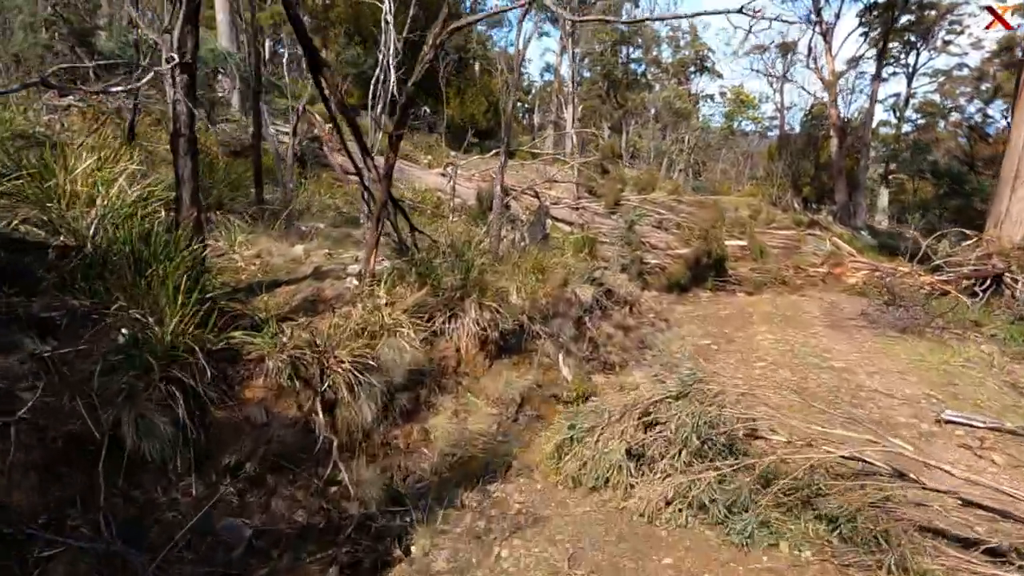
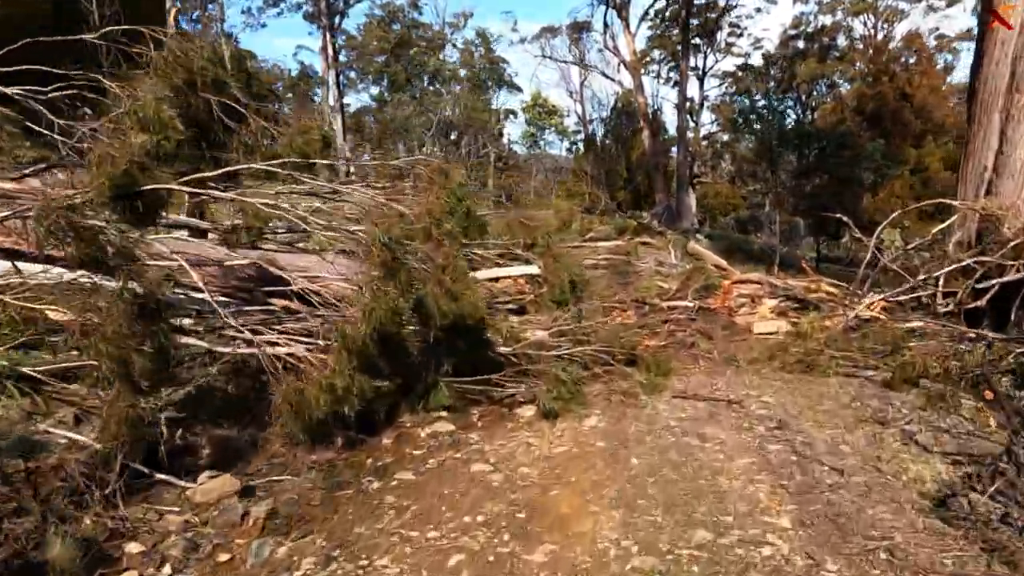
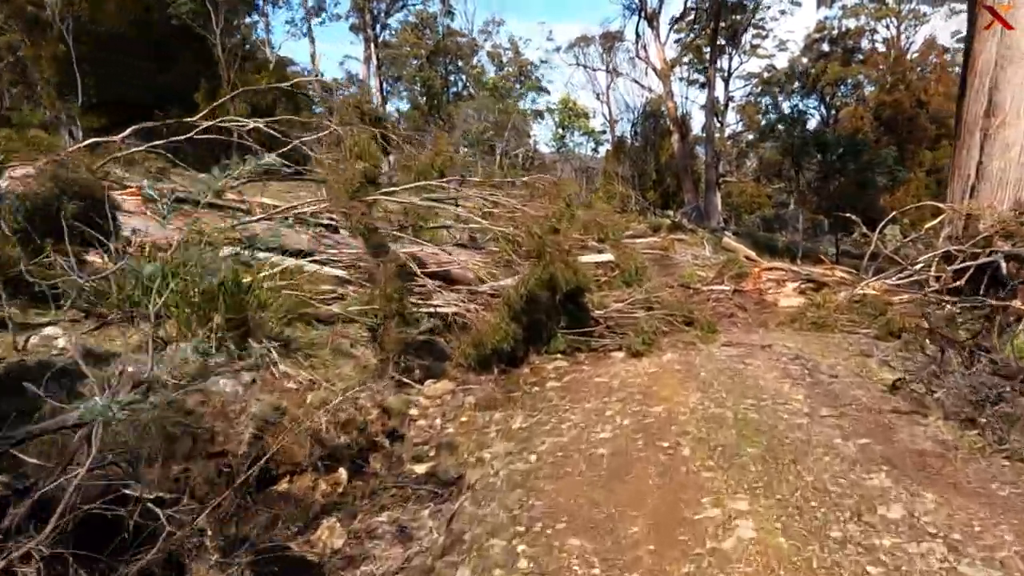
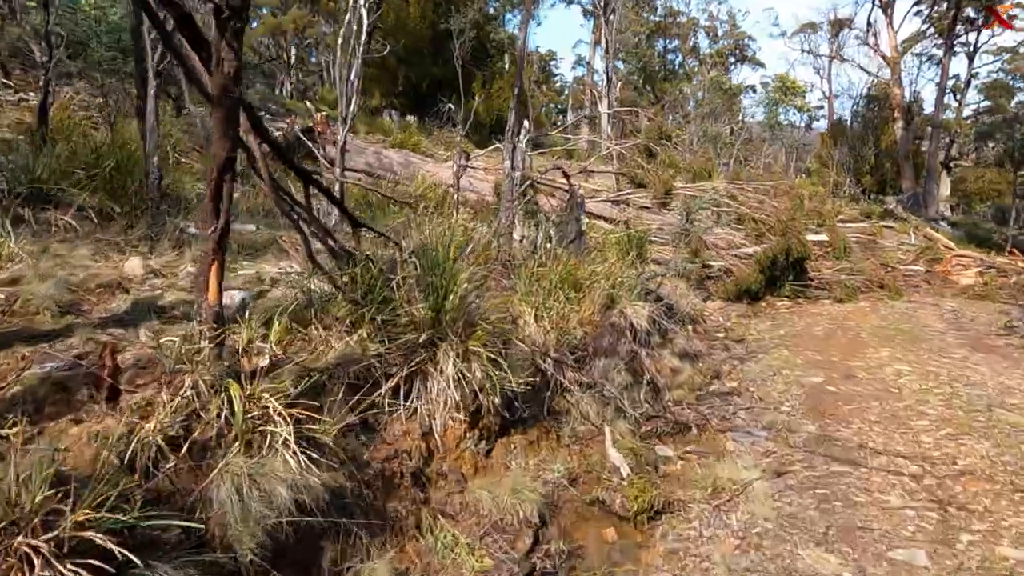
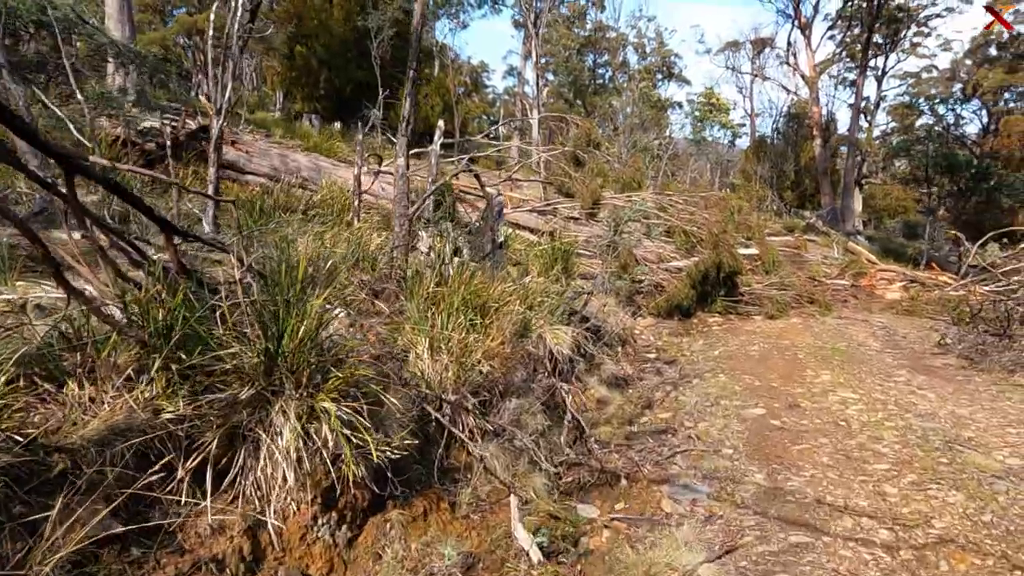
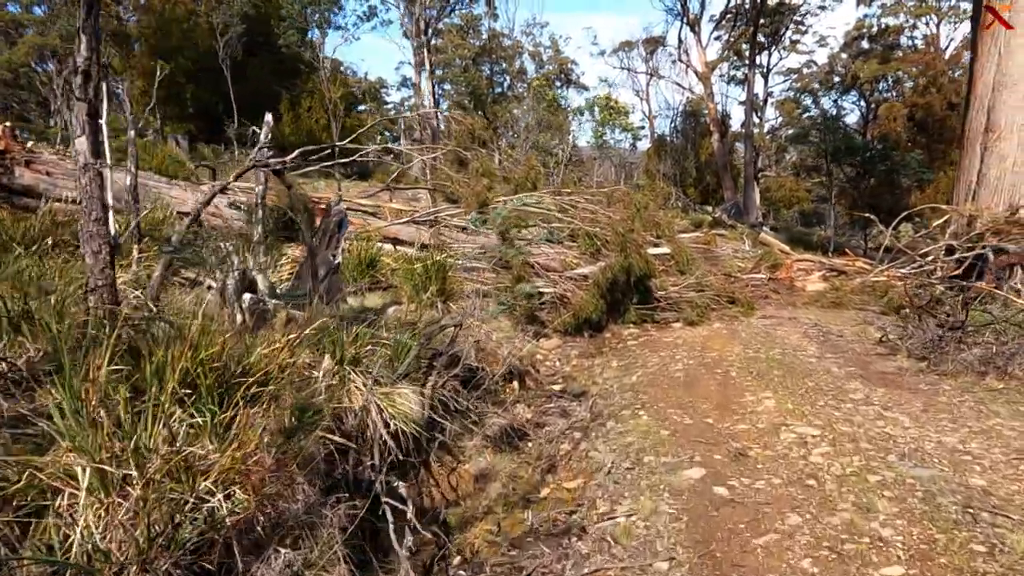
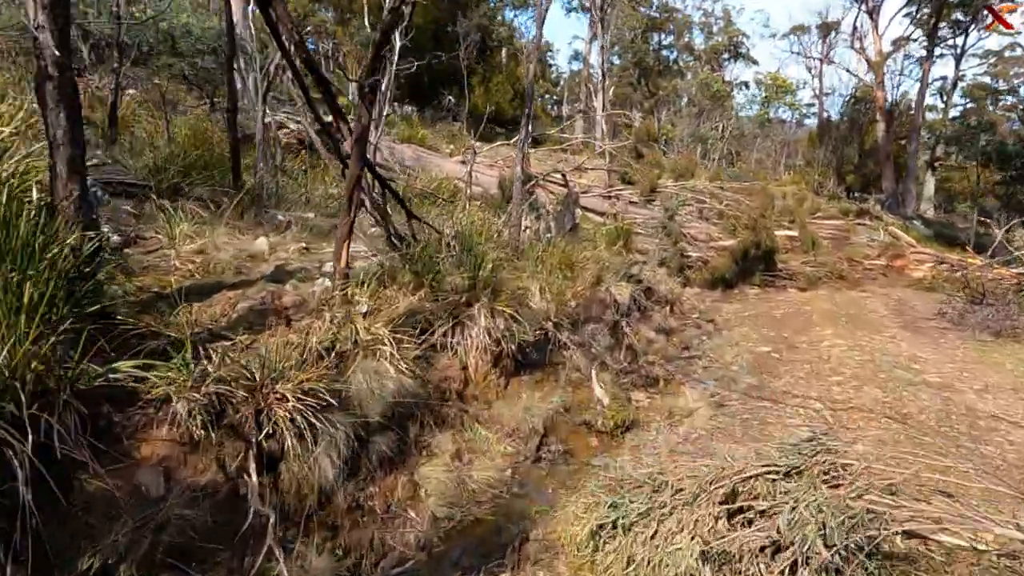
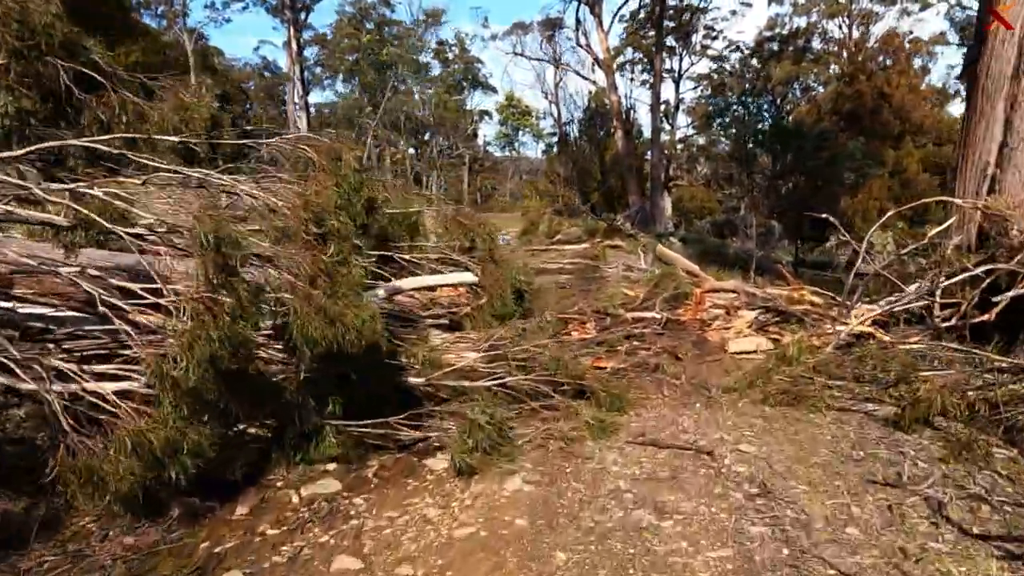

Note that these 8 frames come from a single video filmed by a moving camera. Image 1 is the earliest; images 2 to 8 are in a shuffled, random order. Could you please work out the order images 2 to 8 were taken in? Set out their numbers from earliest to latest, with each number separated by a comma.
7, 4, 5, 6, 3, 2, 8
